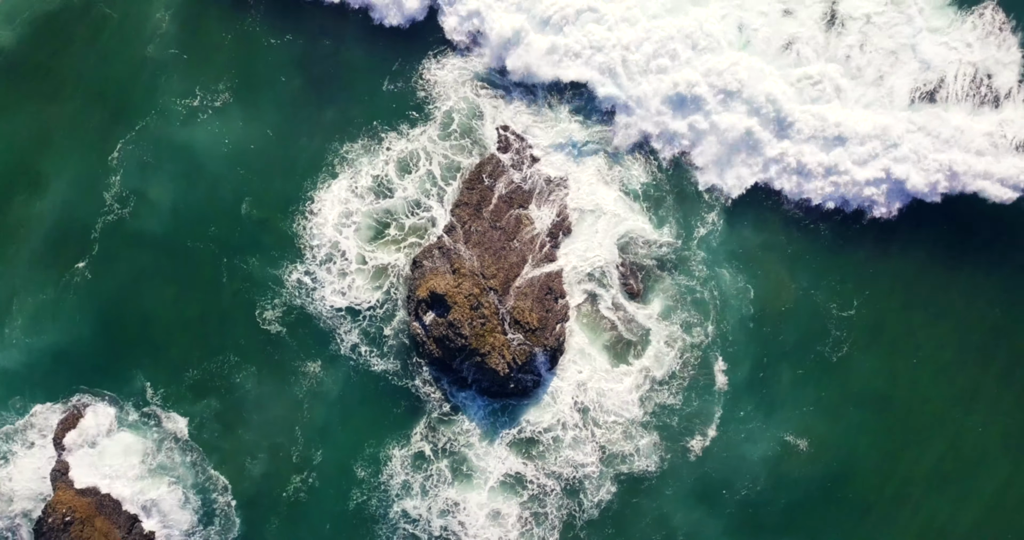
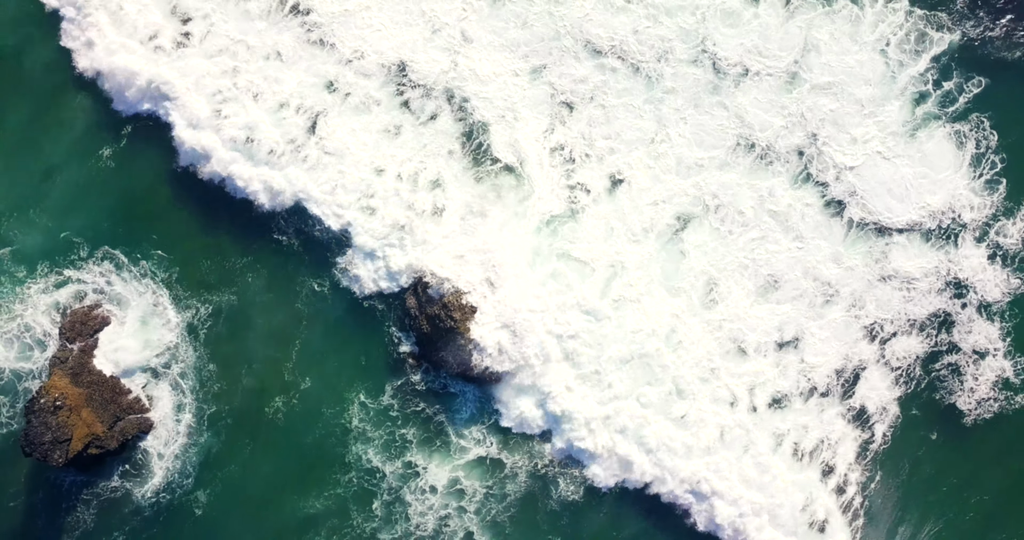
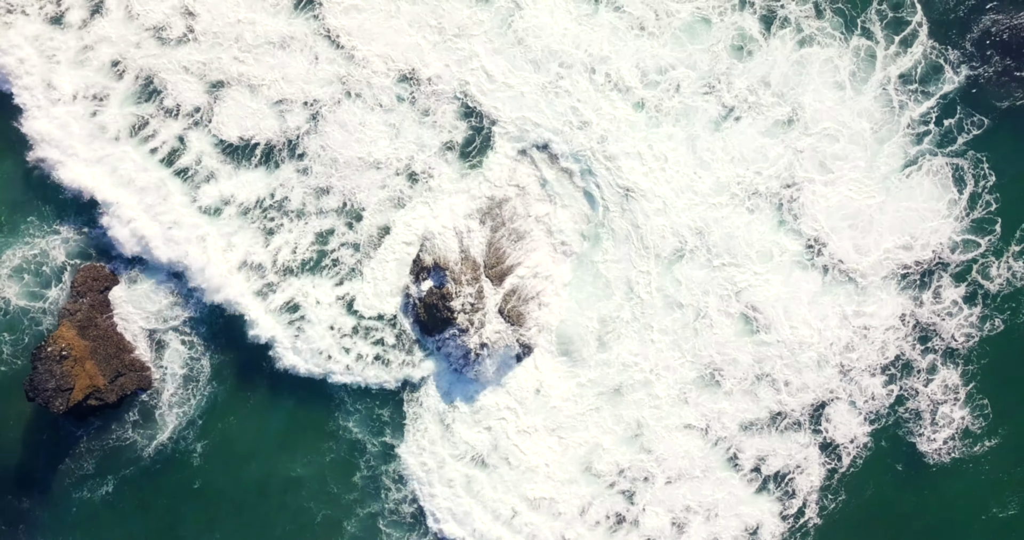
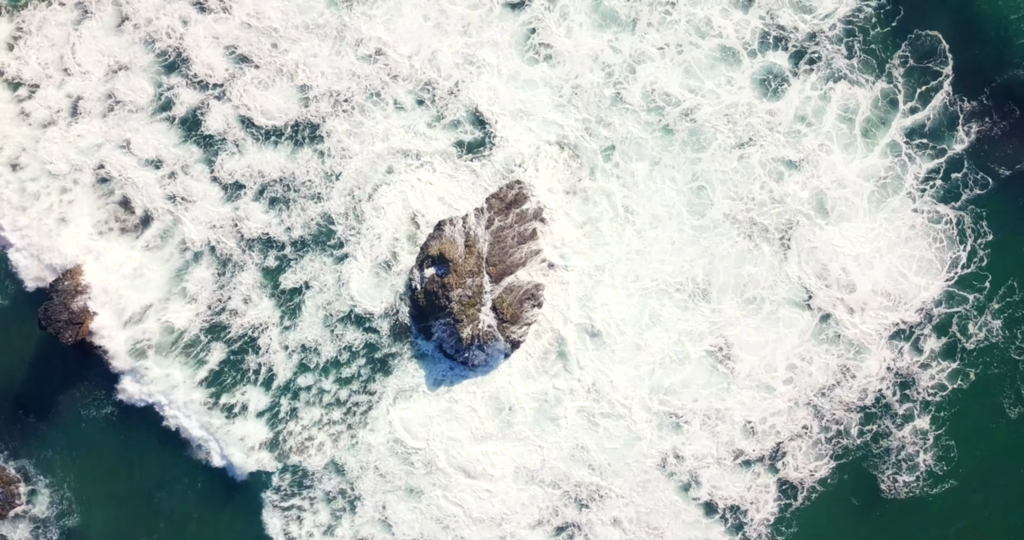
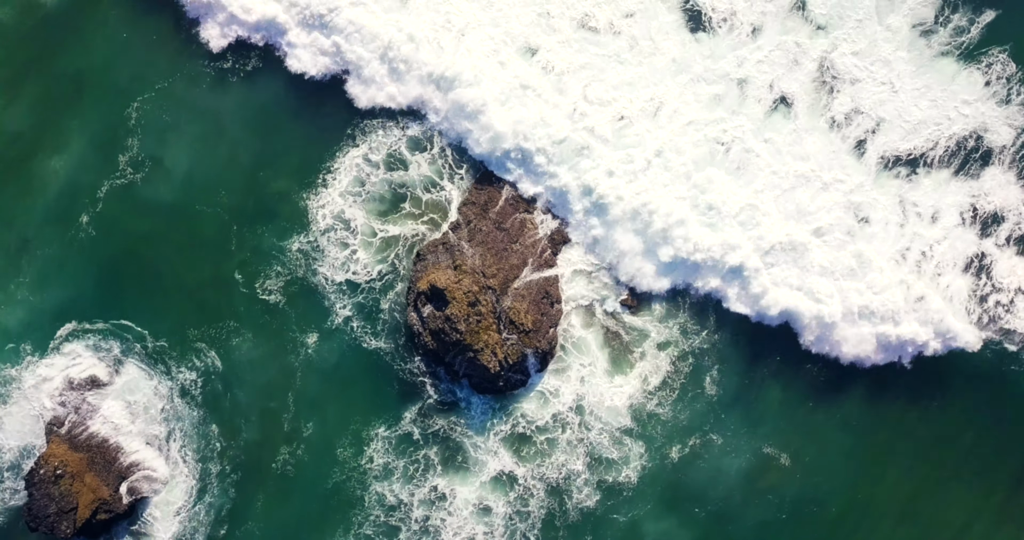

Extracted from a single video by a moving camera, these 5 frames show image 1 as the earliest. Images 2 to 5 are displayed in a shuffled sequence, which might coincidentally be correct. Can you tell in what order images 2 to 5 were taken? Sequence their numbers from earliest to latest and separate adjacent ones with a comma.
5, 2, 3, 4
